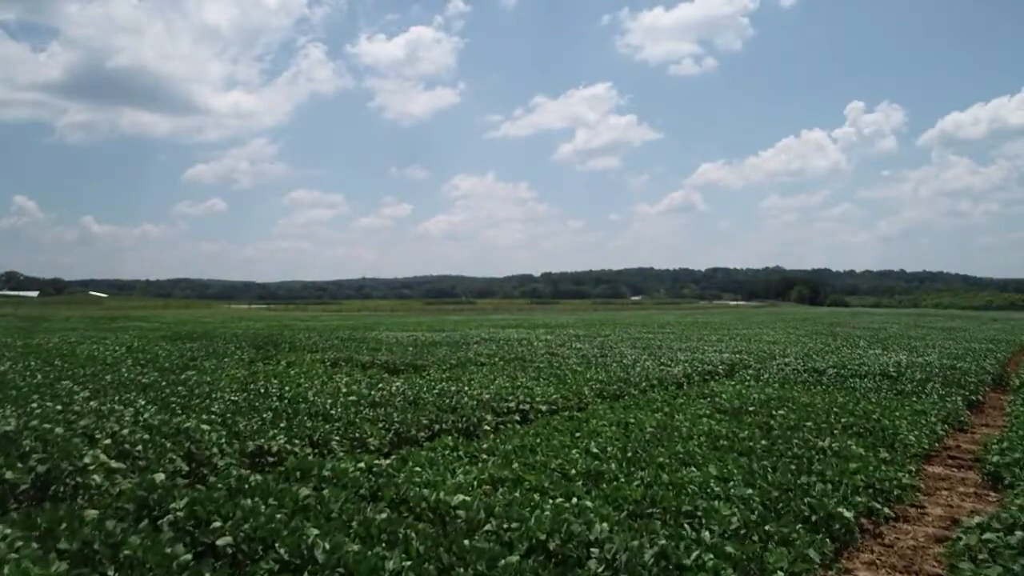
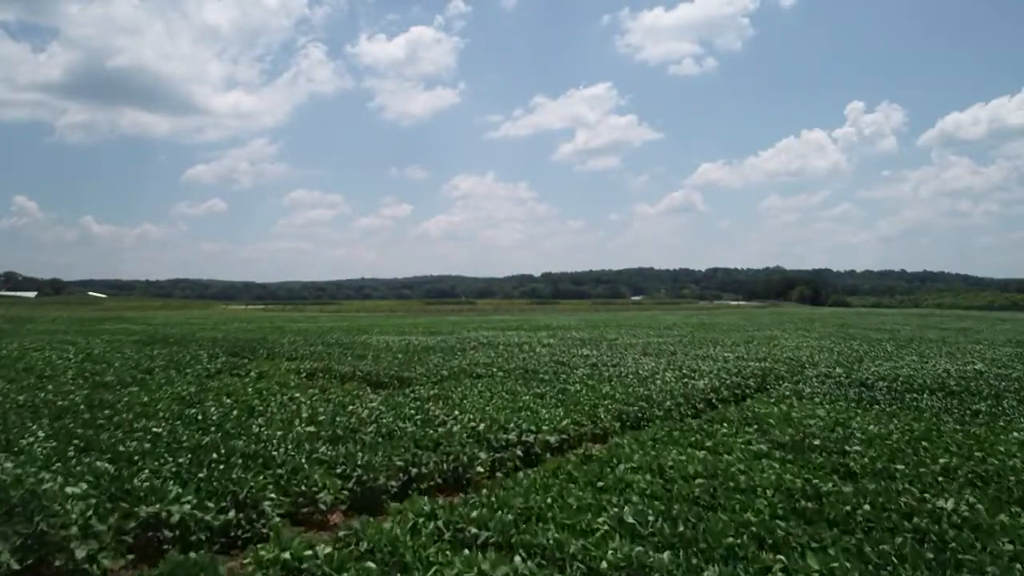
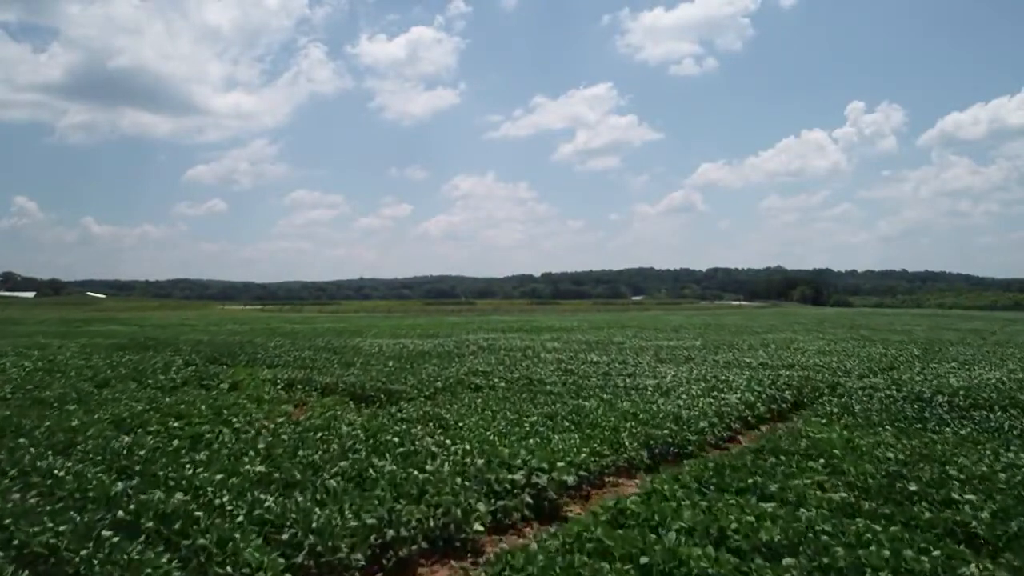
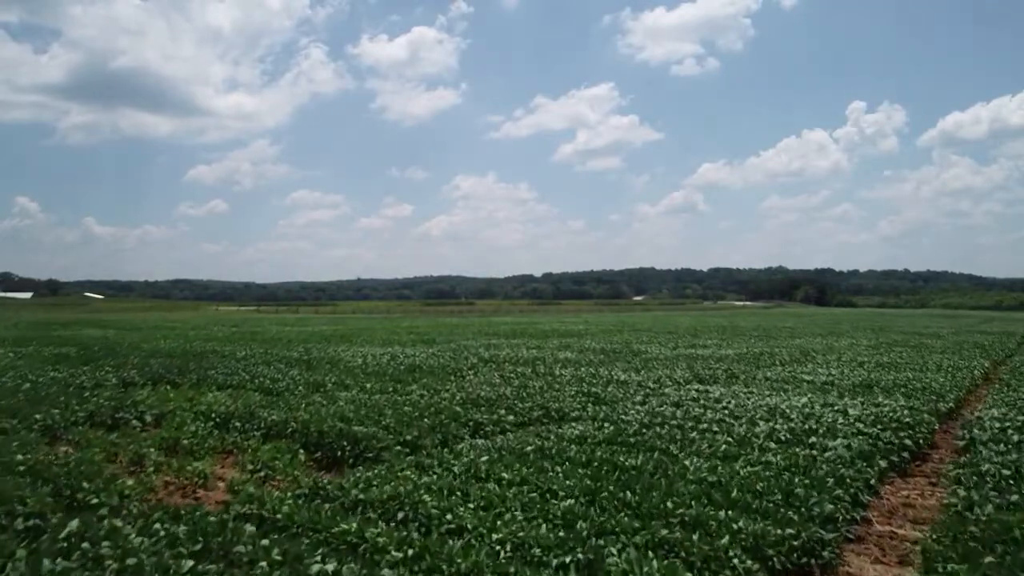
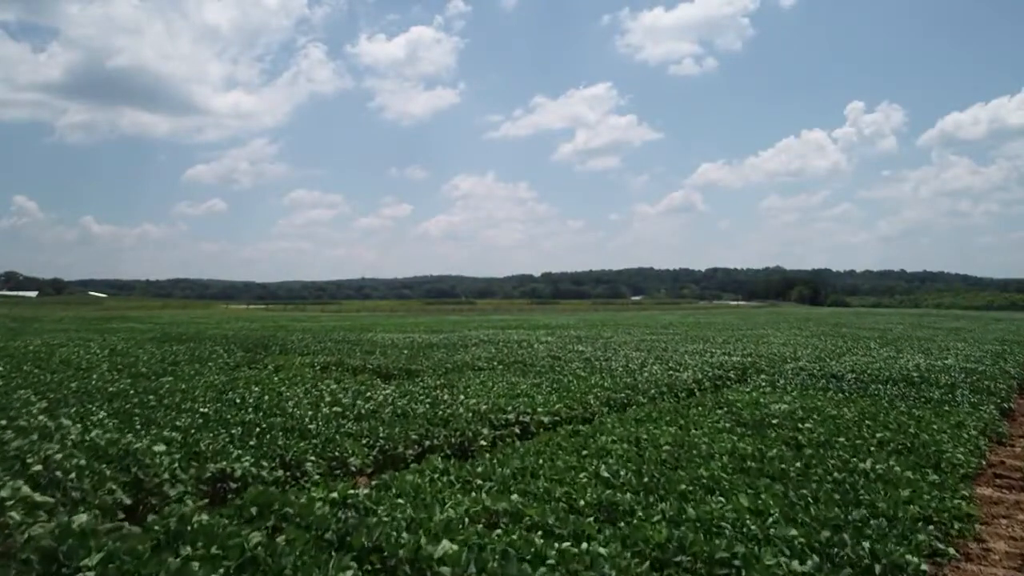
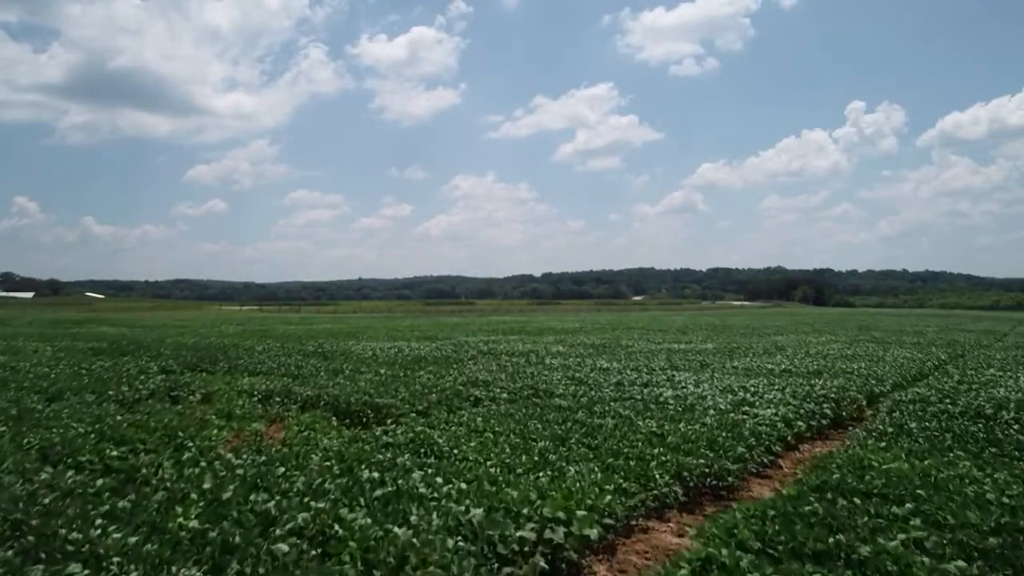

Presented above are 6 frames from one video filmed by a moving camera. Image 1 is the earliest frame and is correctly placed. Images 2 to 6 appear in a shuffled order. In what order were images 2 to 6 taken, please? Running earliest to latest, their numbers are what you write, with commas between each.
5, 2, 3, 6, 4
